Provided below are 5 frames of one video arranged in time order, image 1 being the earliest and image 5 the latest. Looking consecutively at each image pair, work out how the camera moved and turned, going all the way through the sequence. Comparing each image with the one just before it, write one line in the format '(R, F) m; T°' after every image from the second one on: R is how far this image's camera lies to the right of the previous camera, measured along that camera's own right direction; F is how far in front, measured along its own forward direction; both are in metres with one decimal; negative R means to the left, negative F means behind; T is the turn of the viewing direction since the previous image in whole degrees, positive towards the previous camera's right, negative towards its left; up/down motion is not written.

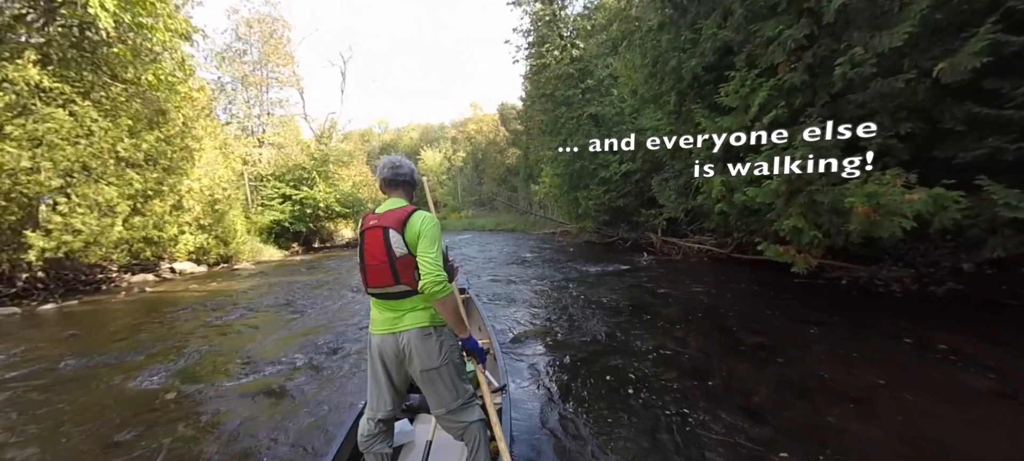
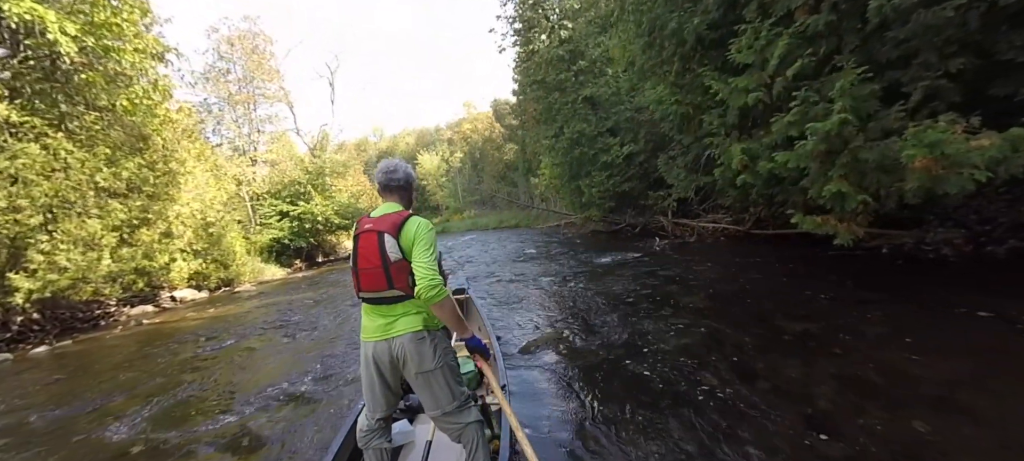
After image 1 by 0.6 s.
(+0.1, +0.6) m; -1°
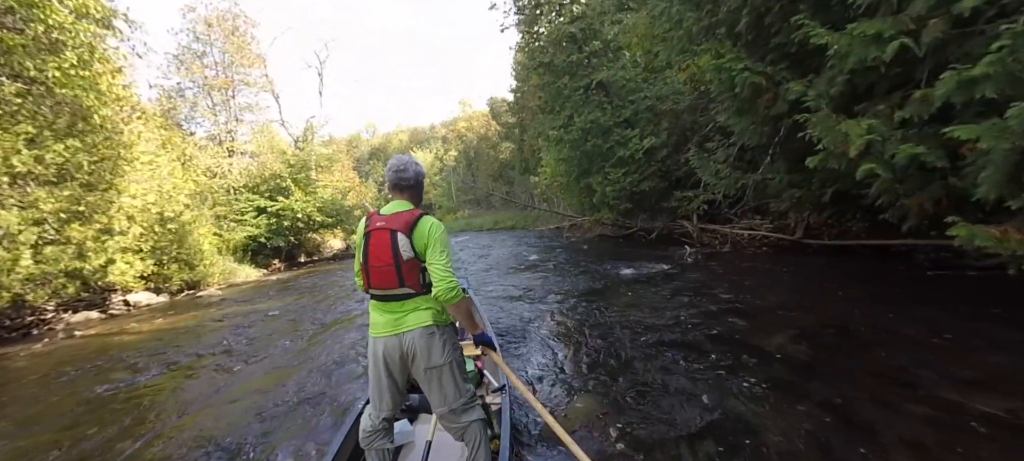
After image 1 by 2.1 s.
(-0.2, +1.6) m; +1°
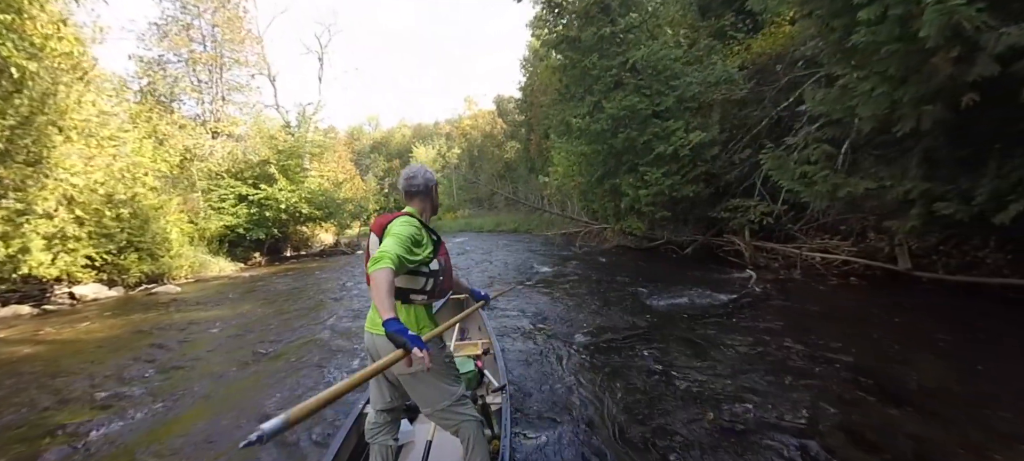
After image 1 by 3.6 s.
(-0.2, +1.9) m; 0°
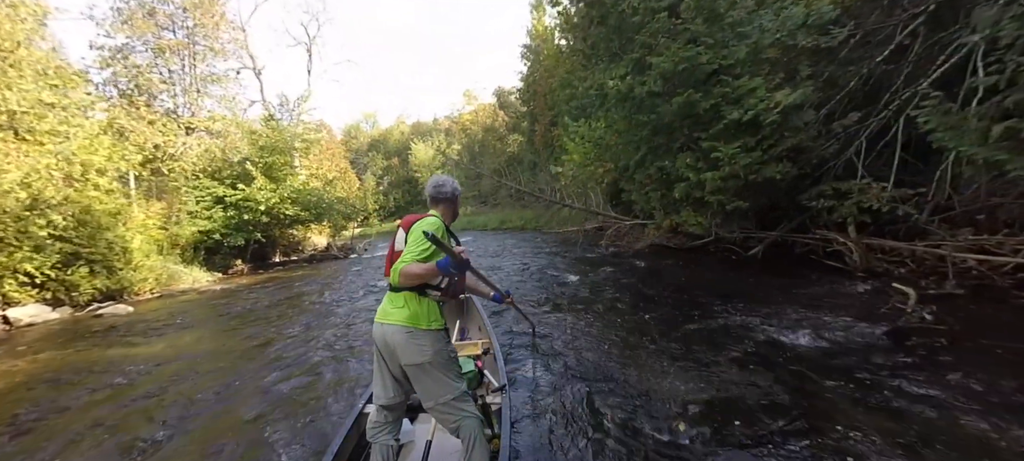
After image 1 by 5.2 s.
(-0.3, +2.1) m; 0°
